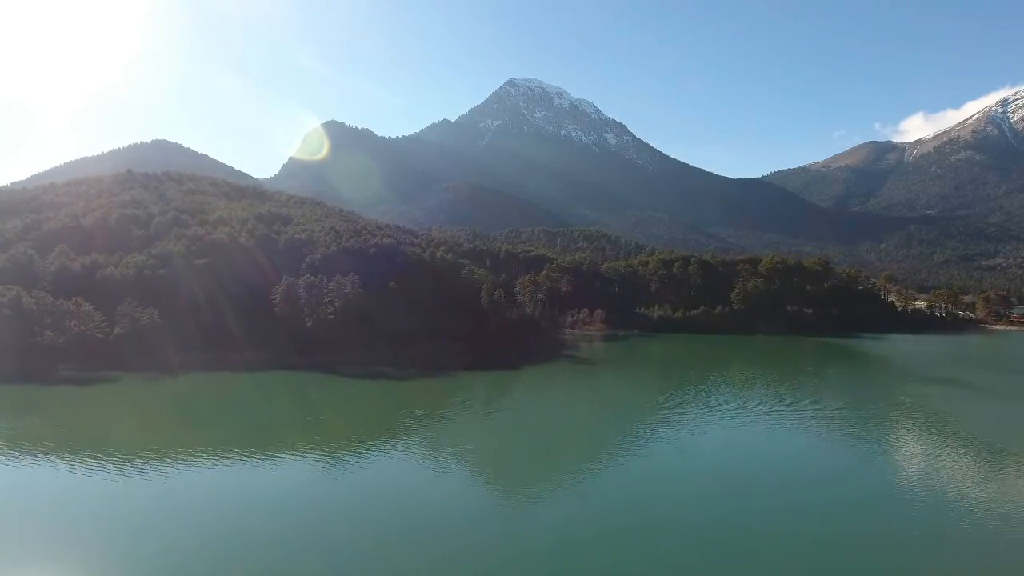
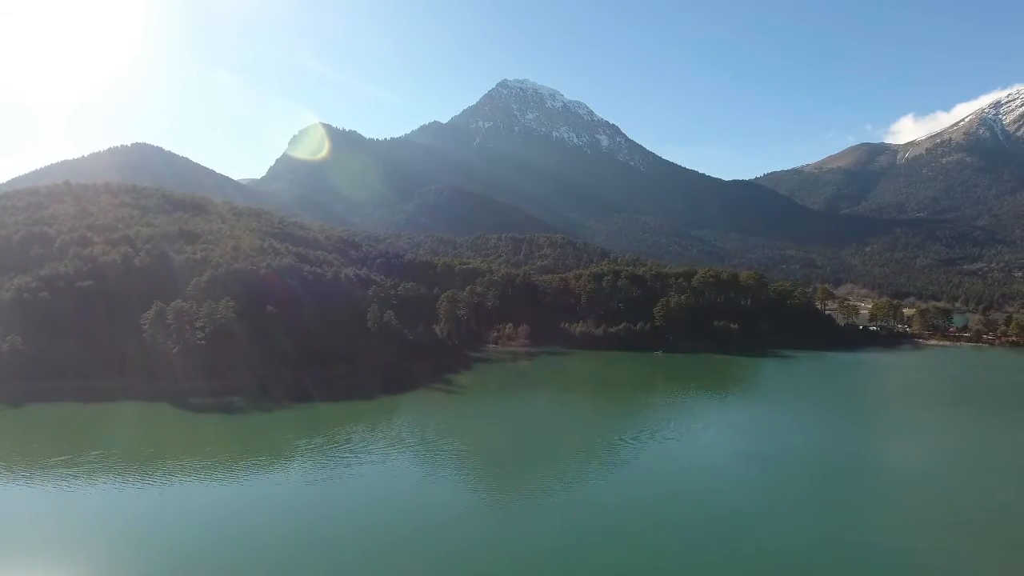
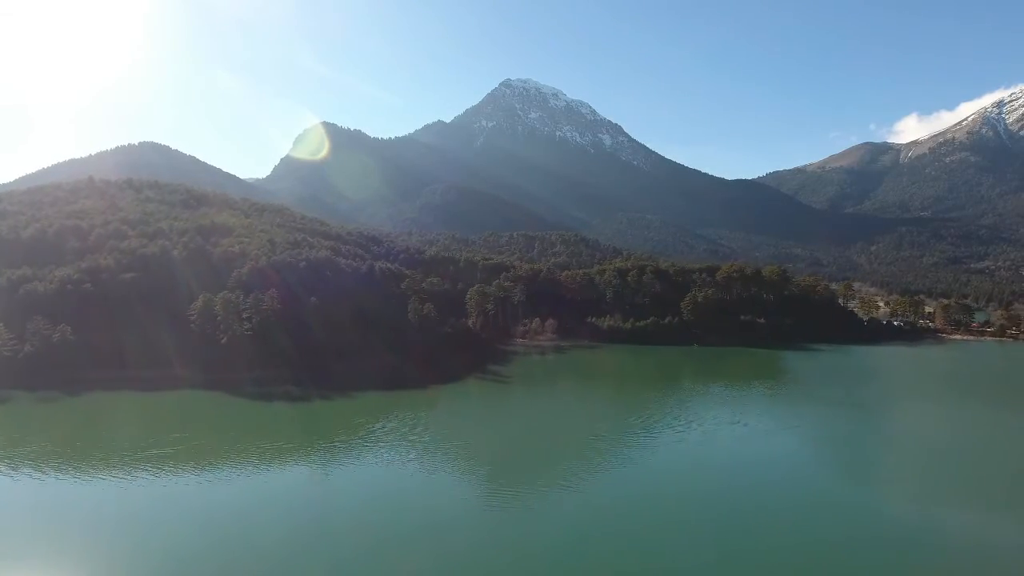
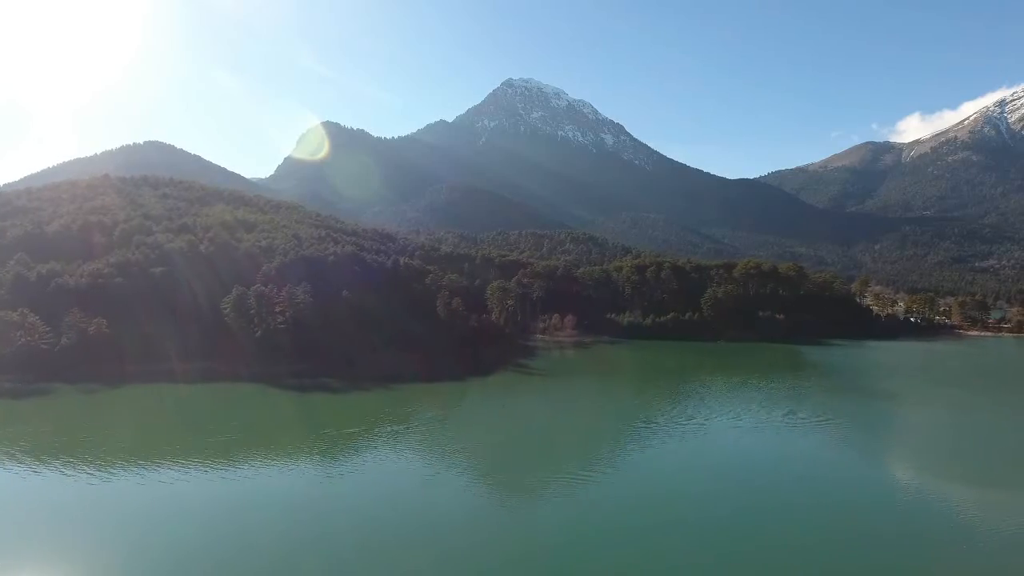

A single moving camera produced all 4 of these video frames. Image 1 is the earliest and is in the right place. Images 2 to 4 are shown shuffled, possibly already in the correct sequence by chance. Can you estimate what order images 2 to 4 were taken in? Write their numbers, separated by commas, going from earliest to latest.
4, 3, 2
